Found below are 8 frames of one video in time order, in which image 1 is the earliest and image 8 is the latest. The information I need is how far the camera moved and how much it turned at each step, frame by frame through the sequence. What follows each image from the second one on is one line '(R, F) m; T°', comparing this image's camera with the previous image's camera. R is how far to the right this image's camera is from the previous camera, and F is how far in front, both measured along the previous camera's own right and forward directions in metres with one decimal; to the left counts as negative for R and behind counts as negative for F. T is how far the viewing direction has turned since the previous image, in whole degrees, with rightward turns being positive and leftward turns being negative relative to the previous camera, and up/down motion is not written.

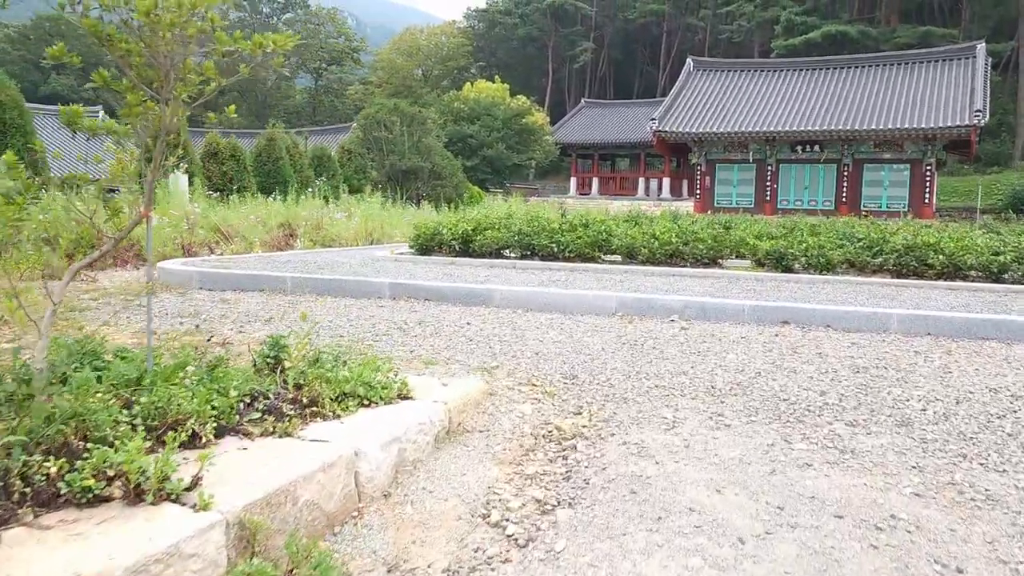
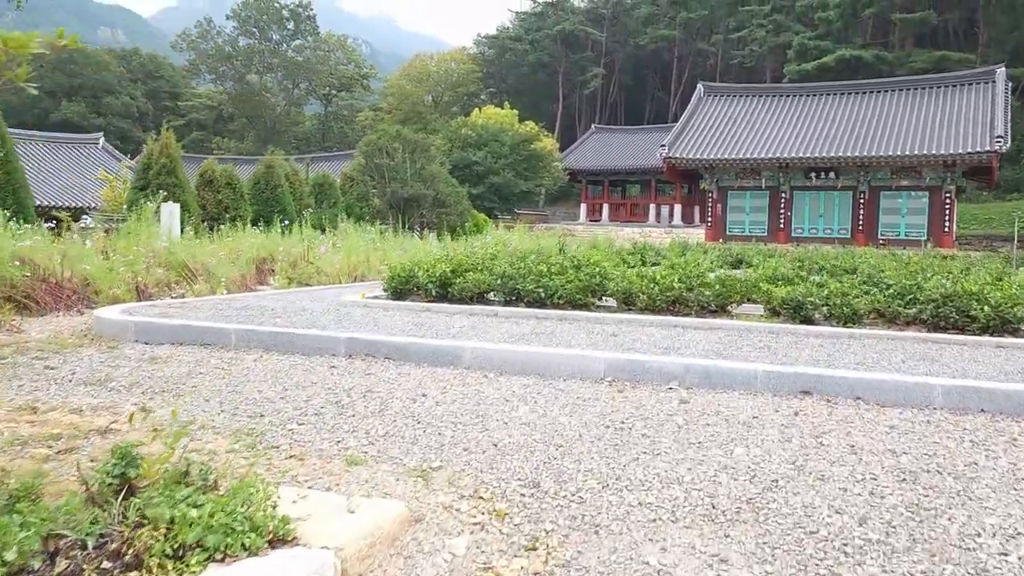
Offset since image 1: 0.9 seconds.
(+0.2, +0.7) m; -1°
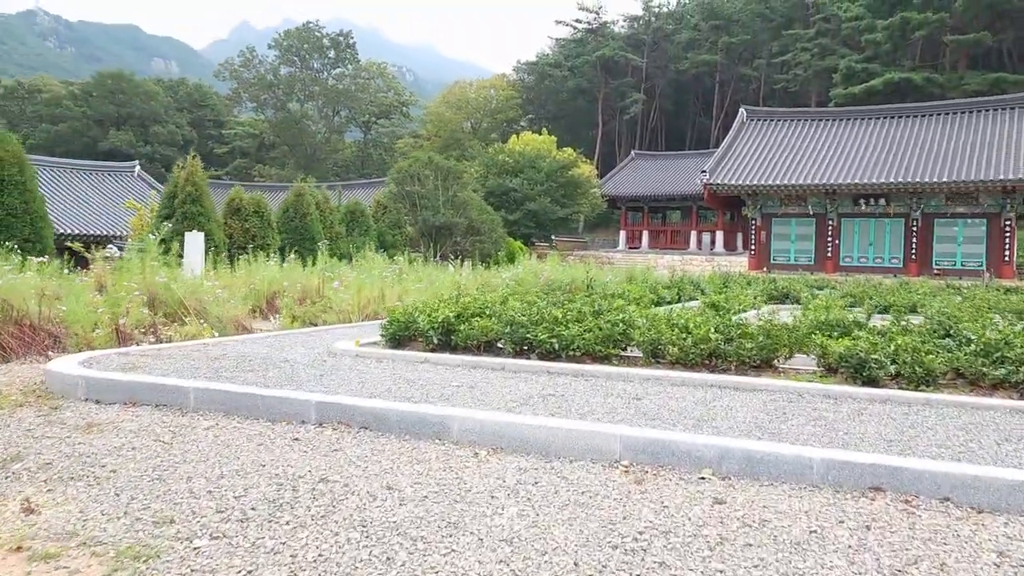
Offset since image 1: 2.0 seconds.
(+0.2, +0.7) m; -3°
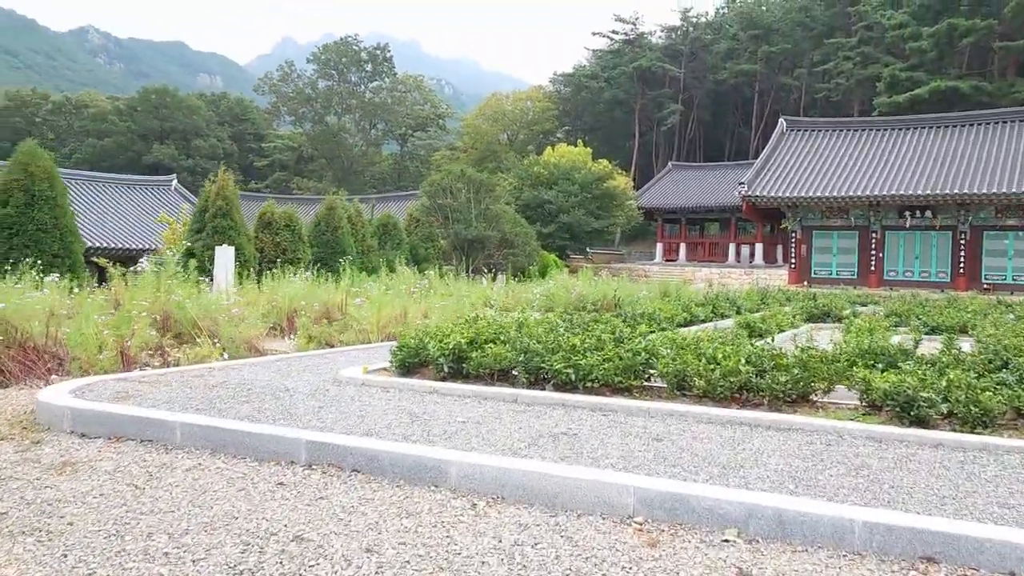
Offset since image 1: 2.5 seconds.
(+0.1, +0.3) m; -3°
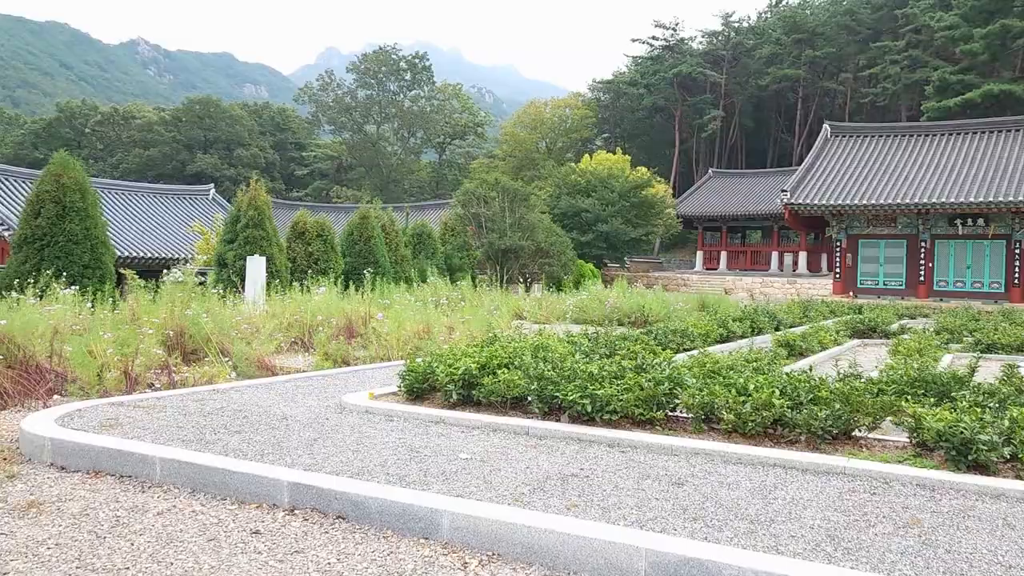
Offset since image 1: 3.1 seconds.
(+0.1, +0.3) m; -3°
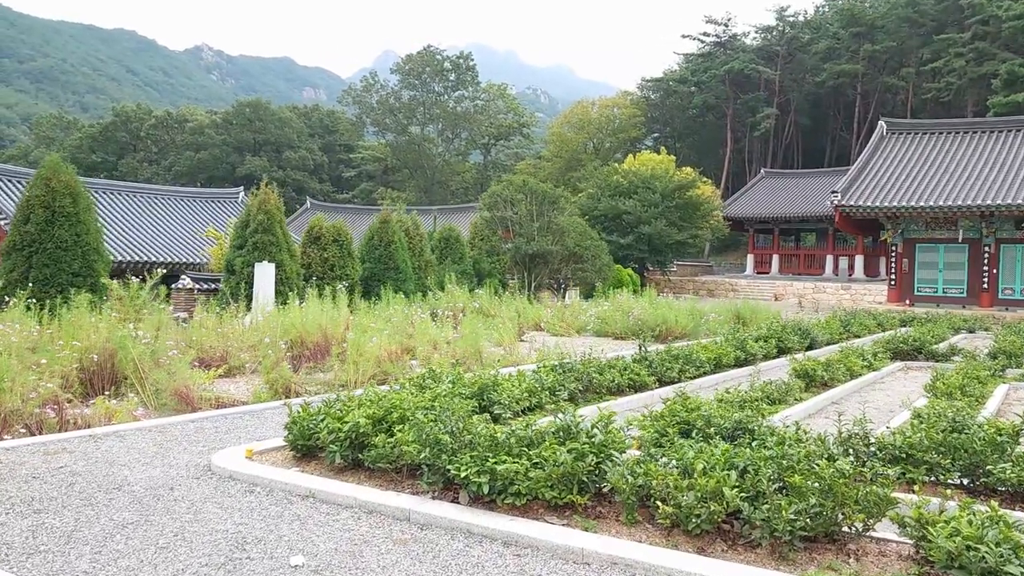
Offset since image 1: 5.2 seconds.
(+0.6, +0.9) m; -4°
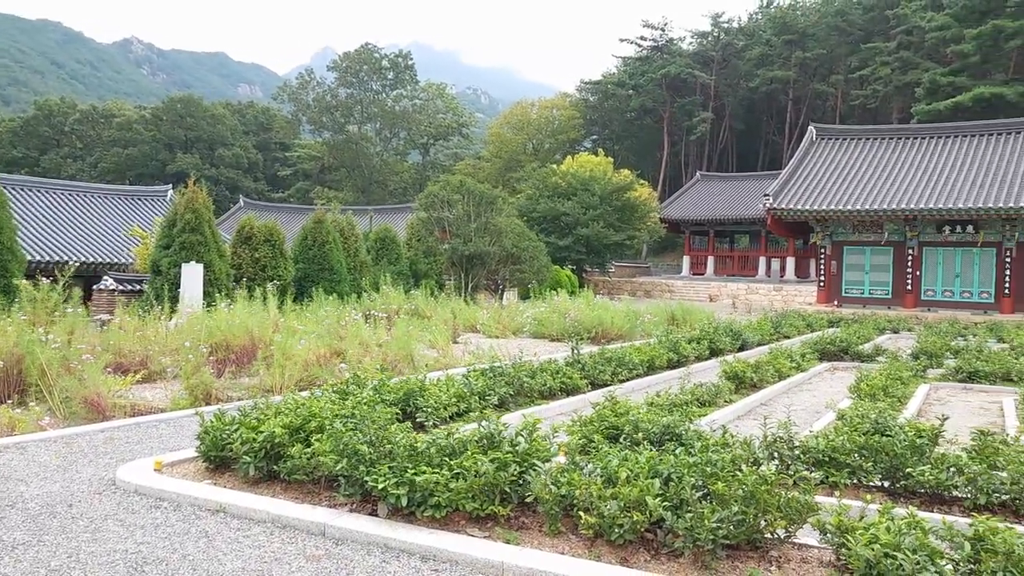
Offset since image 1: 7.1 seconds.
(+0.1, +0.1) m; +4°
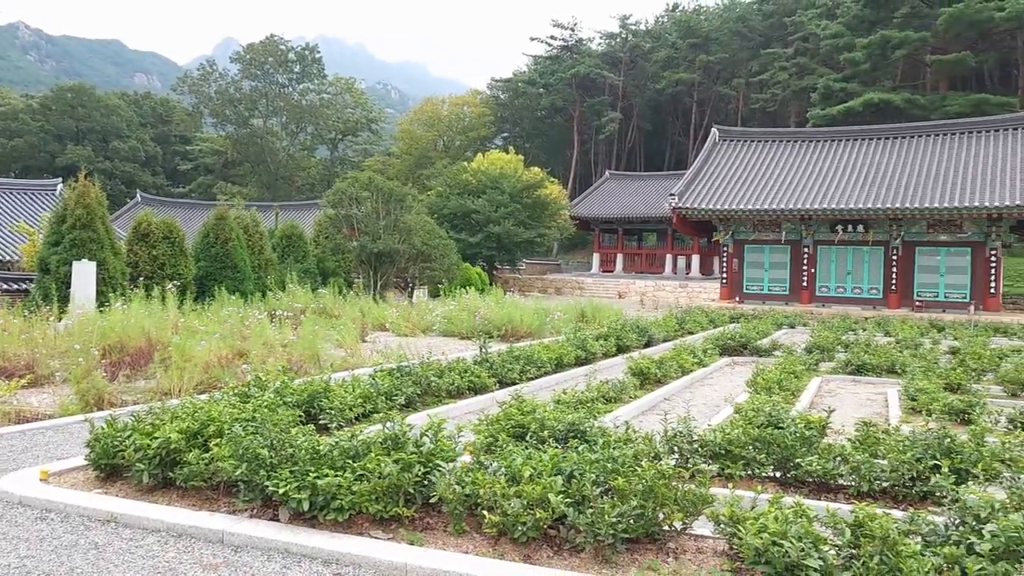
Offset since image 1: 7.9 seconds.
(0.0, 0.0) m; +6°
